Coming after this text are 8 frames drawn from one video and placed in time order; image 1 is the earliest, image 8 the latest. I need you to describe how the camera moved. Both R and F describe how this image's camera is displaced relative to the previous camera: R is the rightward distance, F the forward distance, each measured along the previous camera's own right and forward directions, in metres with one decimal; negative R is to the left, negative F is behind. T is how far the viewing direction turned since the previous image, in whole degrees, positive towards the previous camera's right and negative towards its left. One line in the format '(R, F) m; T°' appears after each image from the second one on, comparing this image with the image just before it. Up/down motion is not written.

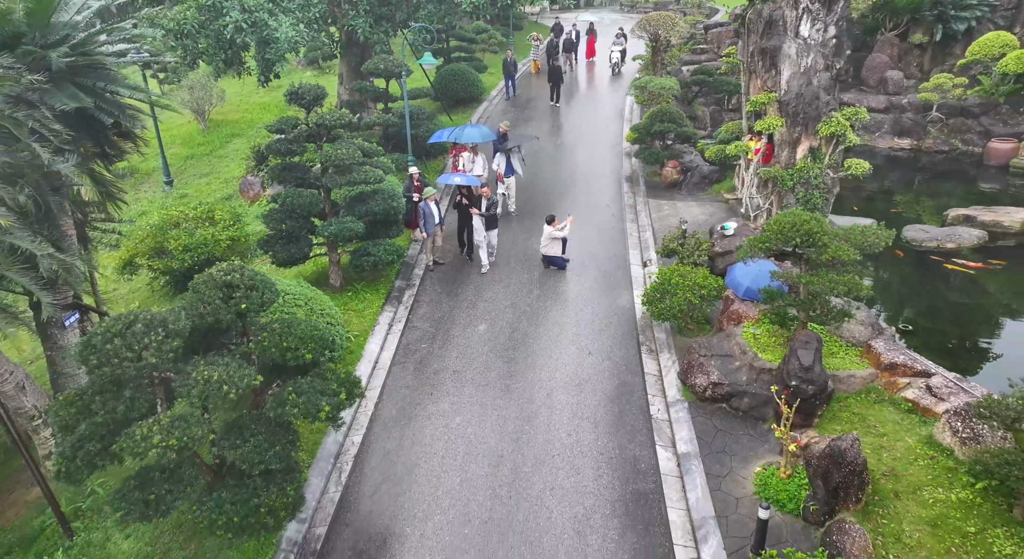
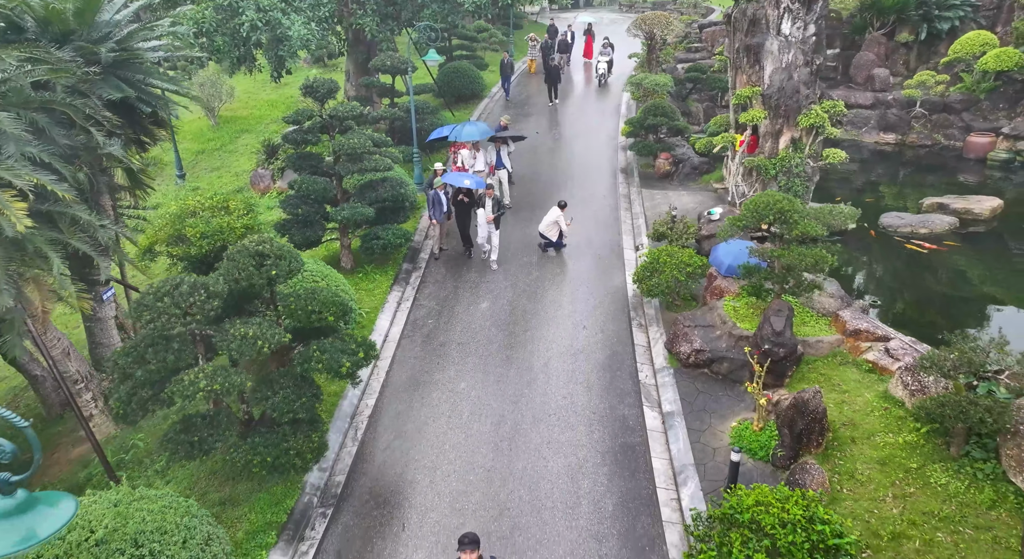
(0.0, -0.9) m; 0°
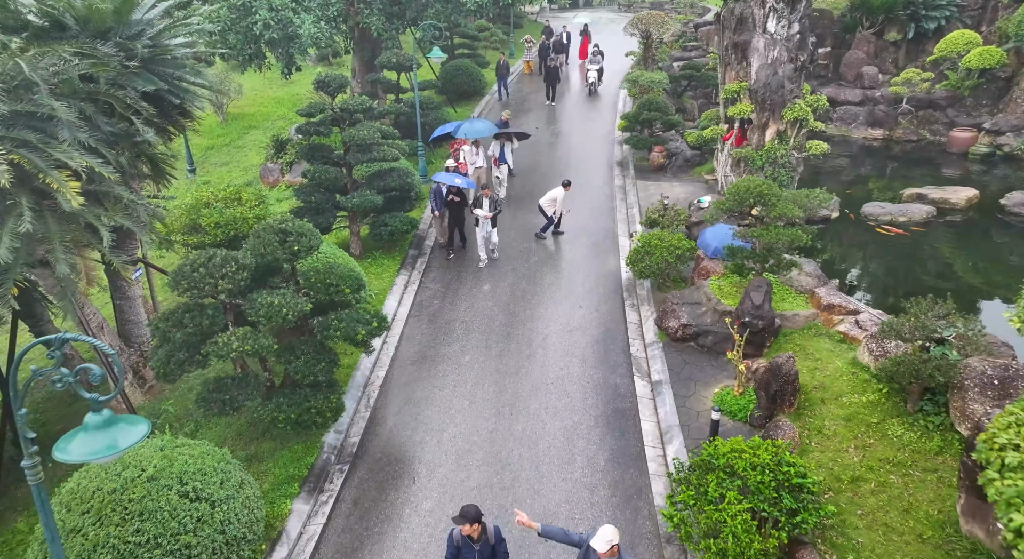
(0.0, -0.8) m; 0°
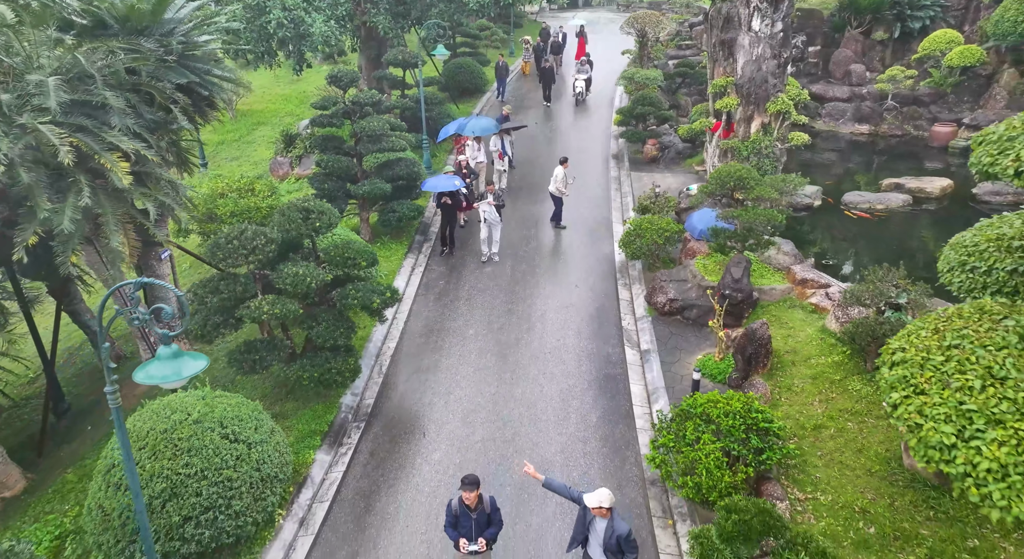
(0.0, -0.9) m; 0°
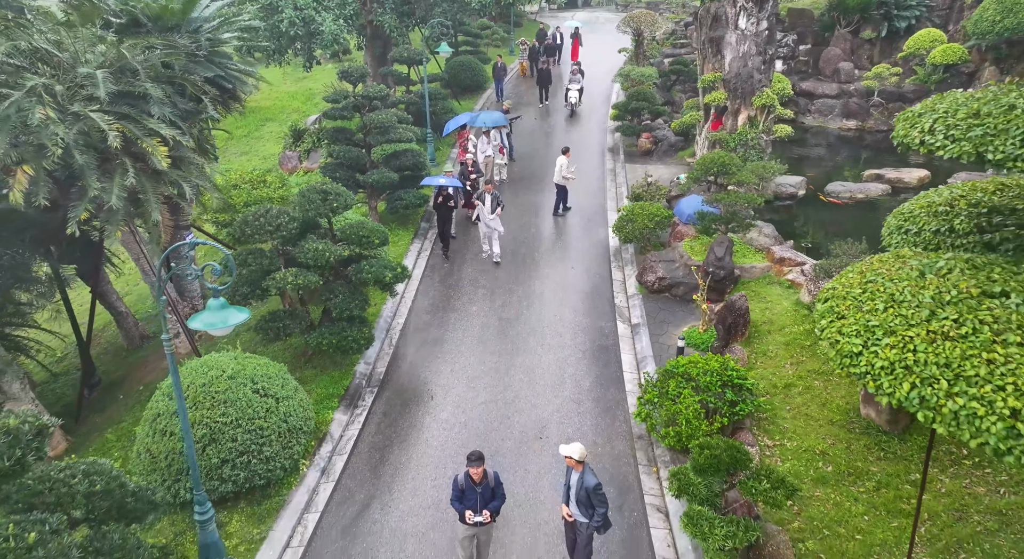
(0.0, -0.9) m; 0°
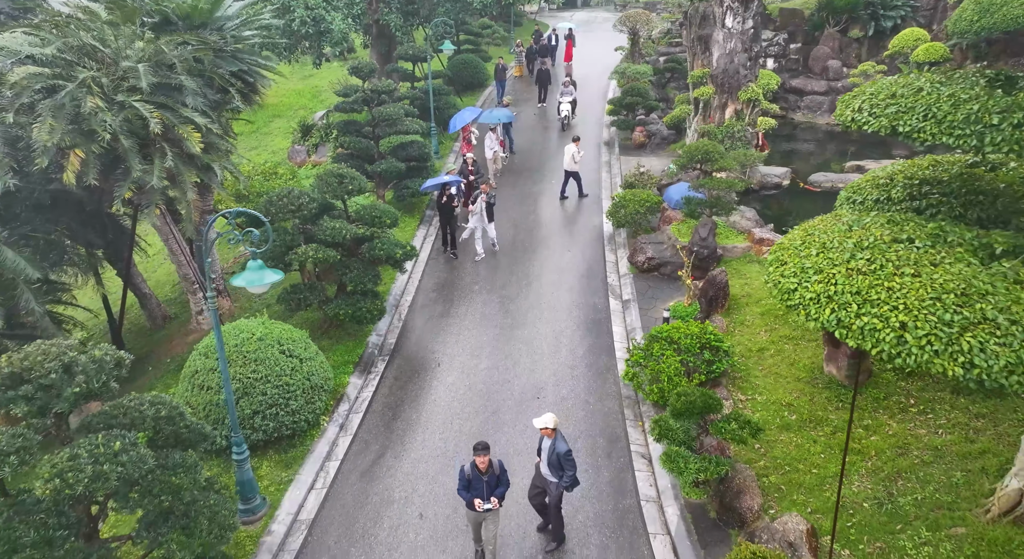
(0.0, -1.0) m; 0°
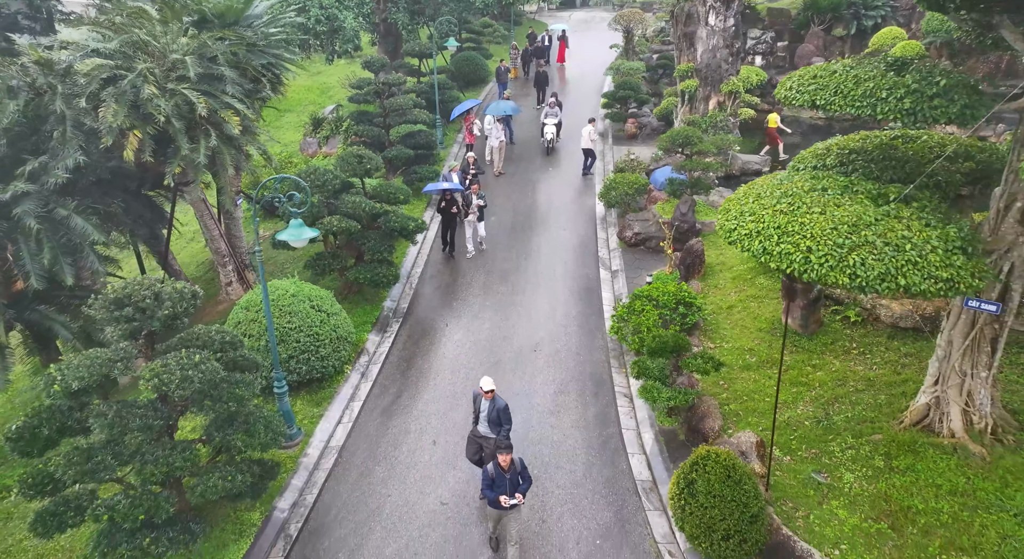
(0.0, -1.4) m; 0°
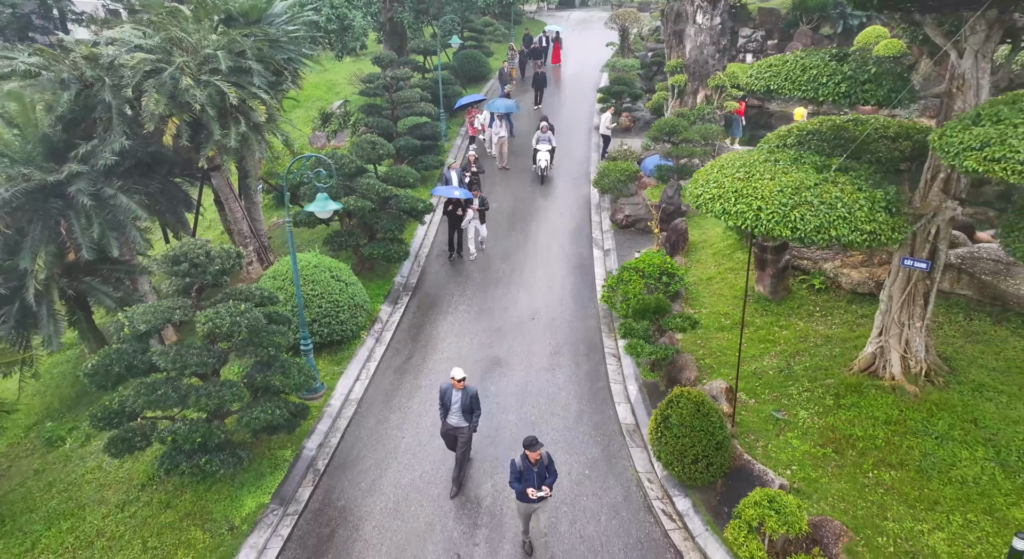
(0.0, -1.2) m; 0°
